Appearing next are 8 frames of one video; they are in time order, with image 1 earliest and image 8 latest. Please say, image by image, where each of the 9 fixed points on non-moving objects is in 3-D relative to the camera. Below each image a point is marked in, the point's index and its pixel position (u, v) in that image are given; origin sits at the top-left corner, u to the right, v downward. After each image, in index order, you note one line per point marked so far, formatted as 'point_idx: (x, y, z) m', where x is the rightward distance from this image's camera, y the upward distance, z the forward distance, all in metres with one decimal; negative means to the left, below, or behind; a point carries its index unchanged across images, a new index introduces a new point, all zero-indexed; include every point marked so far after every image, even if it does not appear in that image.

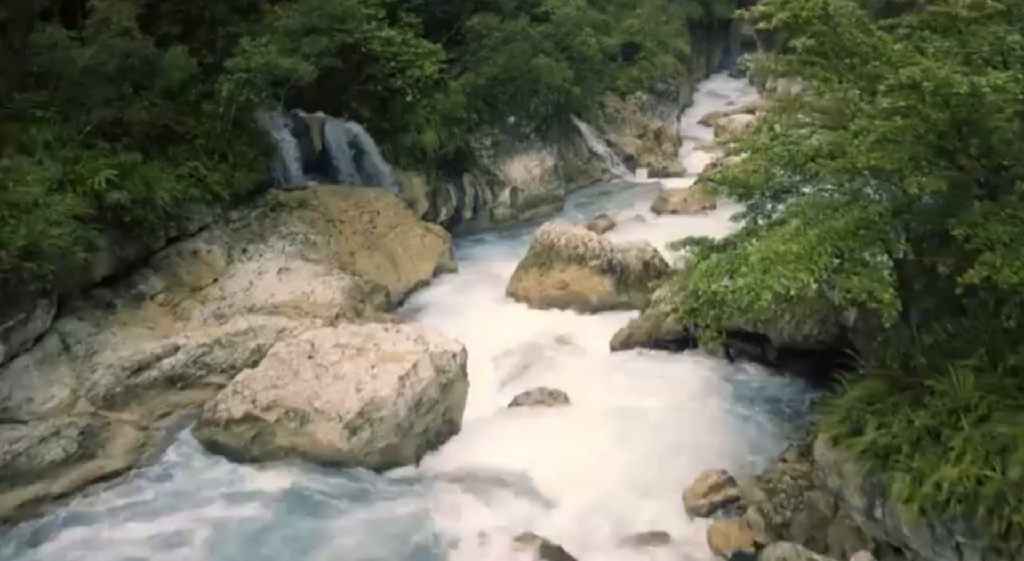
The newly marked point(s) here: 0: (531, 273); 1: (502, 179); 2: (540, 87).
0: (+0.3, +0.1, +13.2) m
1: (-0.2, +2.2, +17.7) m
2: (+0.6, +4.3, +18.1) m
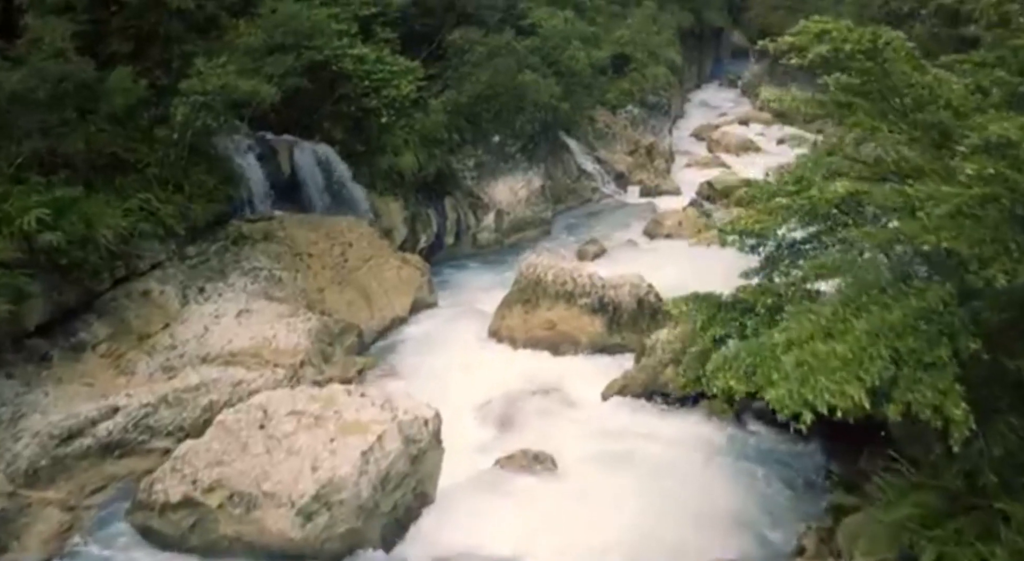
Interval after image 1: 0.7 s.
0: (+0.1, -0.4, +12.2) m
1: (-0.5, +1.6, +16.7) m
2: (+0.3, +3.7, +17.1) m
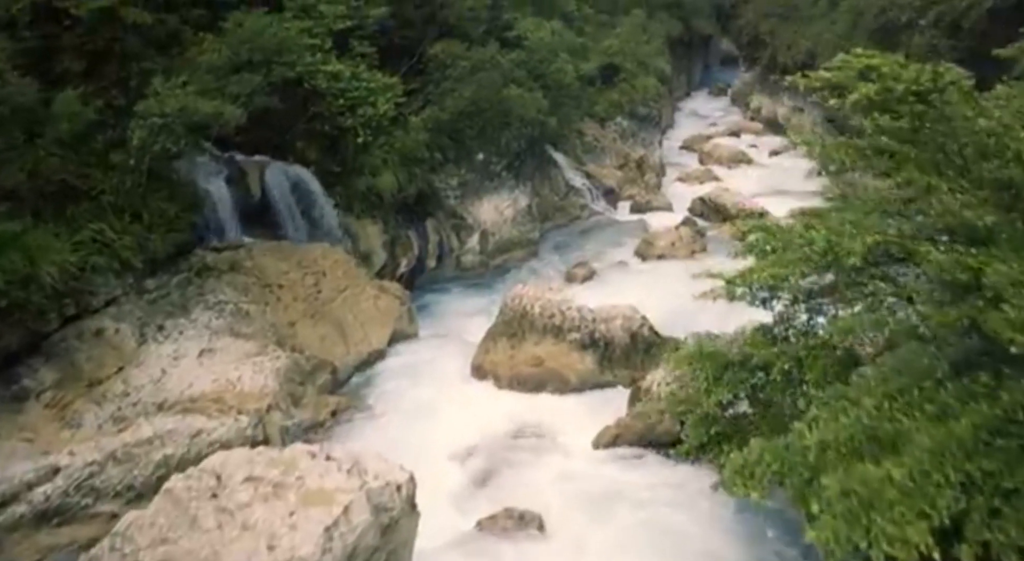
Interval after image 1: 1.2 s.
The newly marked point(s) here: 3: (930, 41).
0: (-0.2, -0.9, +11.4) m
1: (-0.8, +1.1, +15.9) m
2: (0.0, +3.2, +16.3) m
3: (+9.1, +5.2, +17.7) m
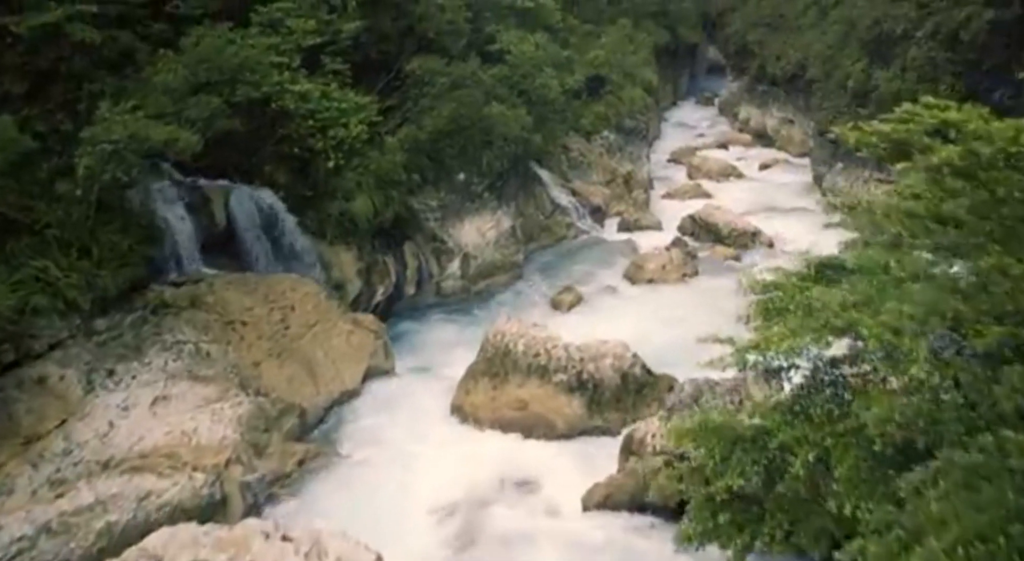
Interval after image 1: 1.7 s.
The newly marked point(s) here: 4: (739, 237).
0: (-0.4, -1.3, +10.6) m
1: (-1.1, +0.6, +15.1) m
2: (-0.4, +2.7, +15.6) m
3: (+8.7, +4.8, +17.1) m
4: (+4.8, +0.9, +17.2) m
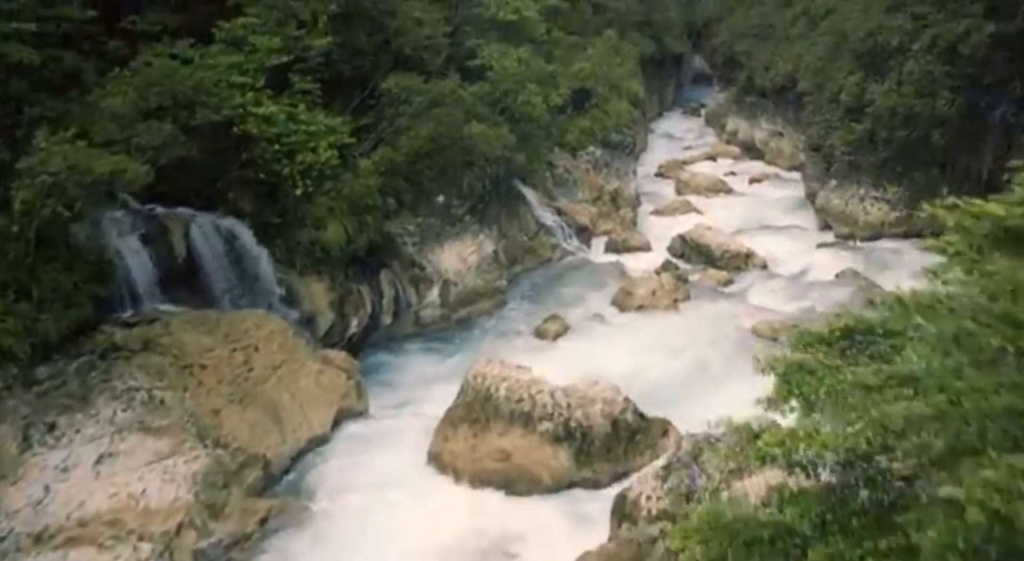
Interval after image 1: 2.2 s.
0: (-0.6, -1.8, +9.8) m
1: (-1.4, +0.1, +14.3) m
2: (-0.7, +2.2, +14.8) m
3: (+8.3, +4.3, +16.4) m
4: (+4.4, +0.4, +16.5) m
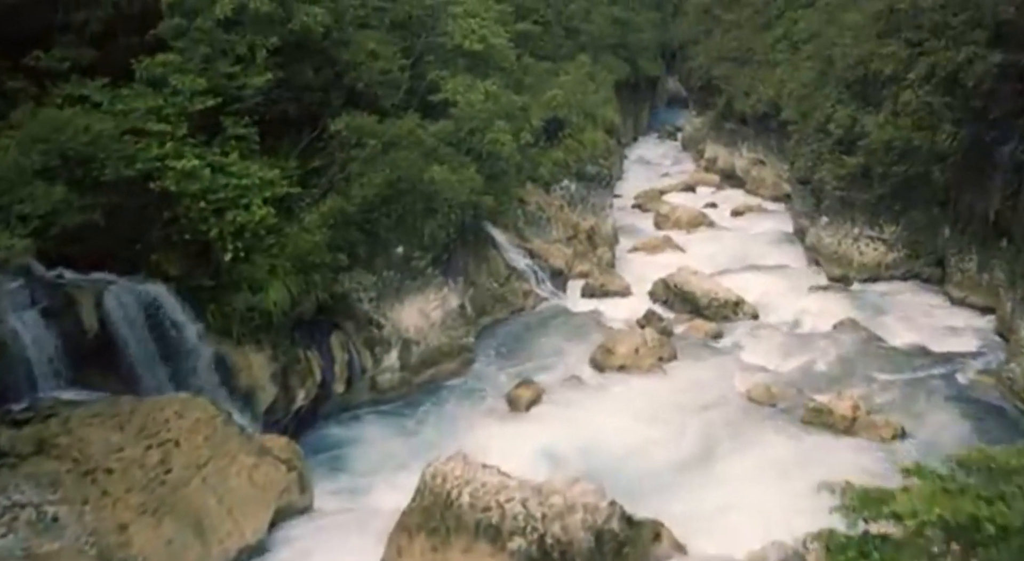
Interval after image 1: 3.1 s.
0: (-0.9, -2.7, +8.3) m
1: (-2.0, -0.8, +12.8) m
2: (-1.2, +1.2, +13.3) m
3: (+7.7, +3.4, +15.3) m
4: (+3.9, -0.5, +15.2) m
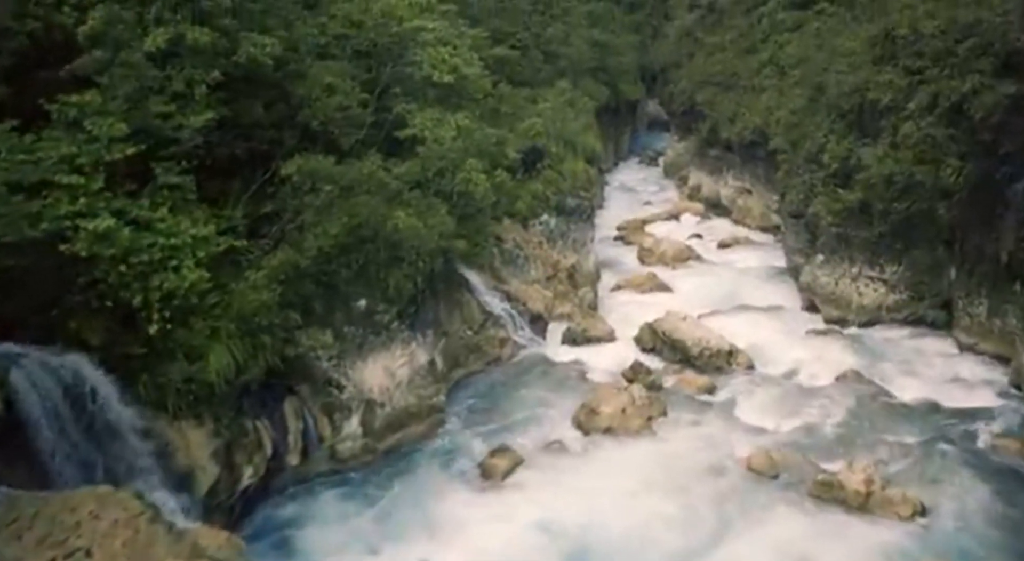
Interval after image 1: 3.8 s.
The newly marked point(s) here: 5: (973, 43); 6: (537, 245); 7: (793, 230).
0: (-1.2, -3.4, +6.9) m
1: (-2.3, -1.7, +11.5) m
2: (-1.6, +0.4, +12.1) m
3: (+7.2, +2.6, +14.3) m
4: (+3.4, -1.3, +14.0) m
5: (+7.9, +4.1, +14.0) m
6: (+0.6, +0.8, +17.9) m
7: (+6.2, +1.1, +18.1) m
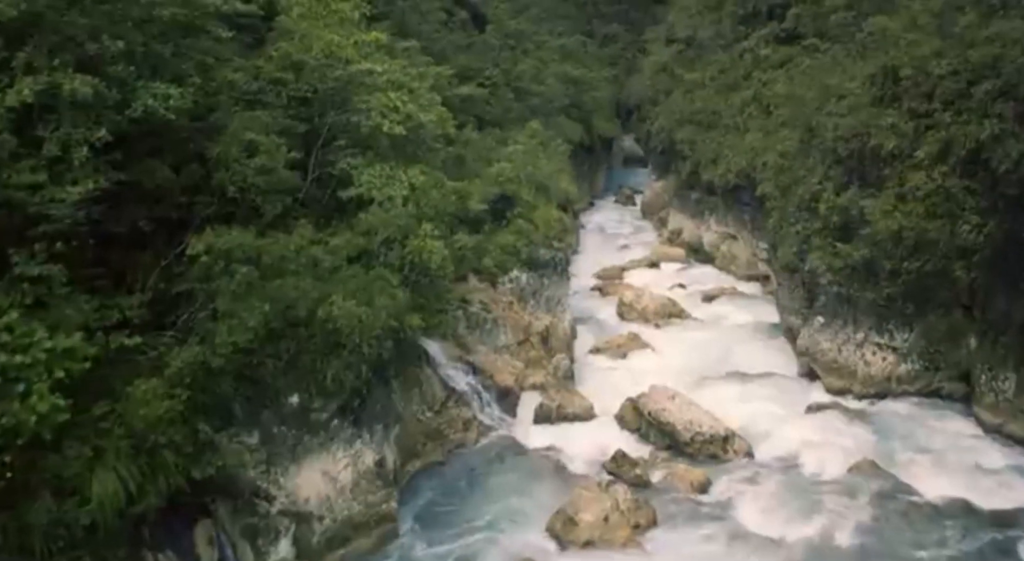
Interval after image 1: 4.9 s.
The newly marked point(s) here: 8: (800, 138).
0: (-1.5, -4.3, +5.0) m
1: (-2.8, -2.8, +9.5) m
2: (-2.1, -0.7, +10.2) m
3: (+6.6, +1.5, +12.8) m
4: (+2.9, -2.4, +12.2) m
5: (+7.3, +3.0, +12.5) m
6: (-0.1, -0.5, +16.1) m
7: (+5.6, -0.1, +16.5) m
8: (+6.4, +3.2, +18.2) m
